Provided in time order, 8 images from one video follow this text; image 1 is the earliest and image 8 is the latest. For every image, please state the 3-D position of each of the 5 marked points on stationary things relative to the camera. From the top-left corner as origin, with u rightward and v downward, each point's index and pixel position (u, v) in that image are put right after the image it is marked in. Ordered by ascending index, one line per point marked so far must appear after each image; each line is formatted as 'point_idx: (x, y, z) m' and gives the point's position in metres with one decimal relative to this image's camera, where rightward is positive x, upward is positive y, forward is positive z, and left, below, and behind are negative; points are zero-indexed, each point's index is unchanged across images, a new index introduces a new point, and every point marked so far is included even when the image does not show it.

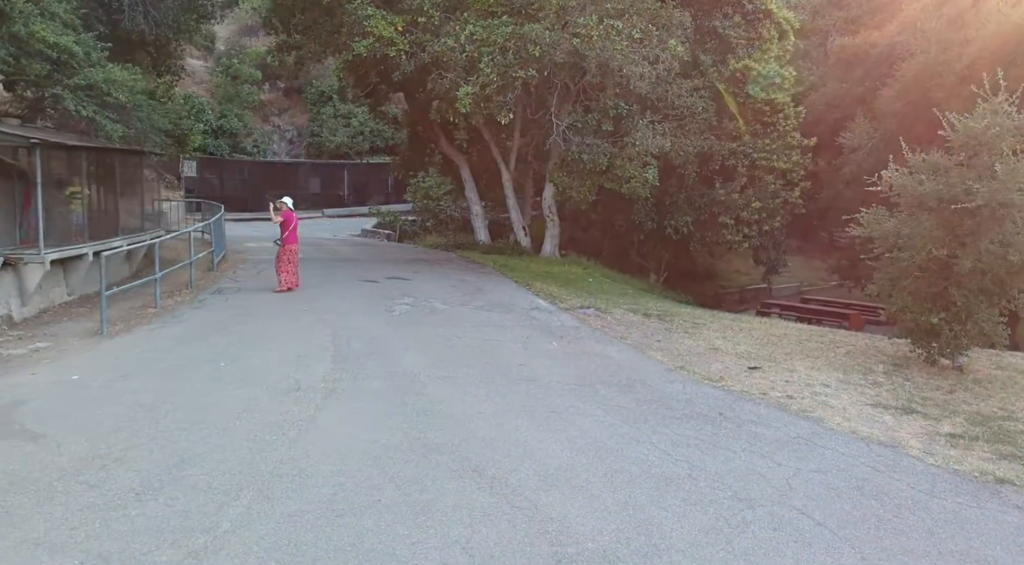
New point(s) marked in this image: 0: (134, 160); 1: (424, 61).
0: (-7.5, +2.4, +15.3) m
1: (-2.0, +5.0, +18.4) m
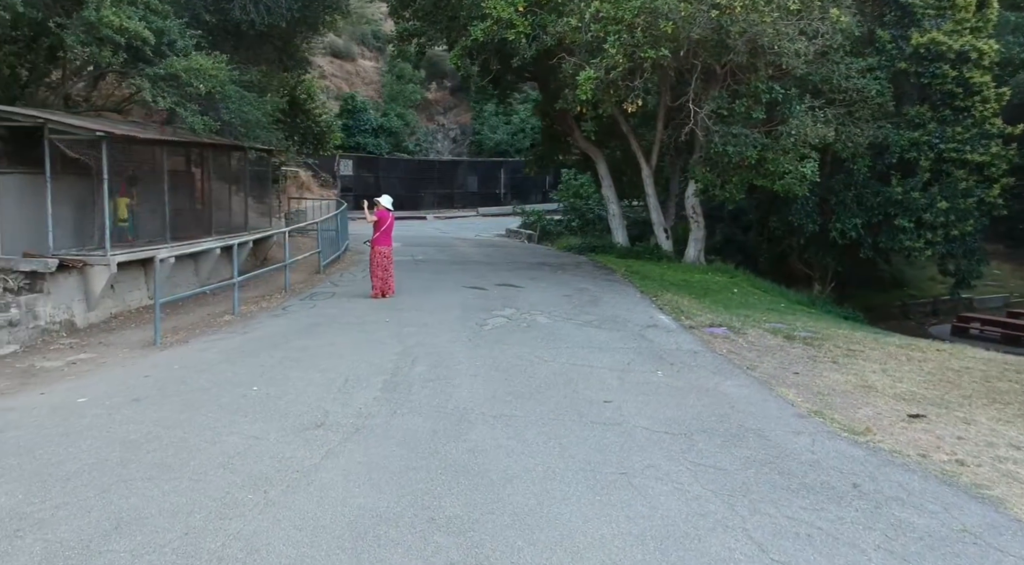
0: (-5.4, +2.3, +14.9) m
1: (+0.7, +4.9, +16.8) m
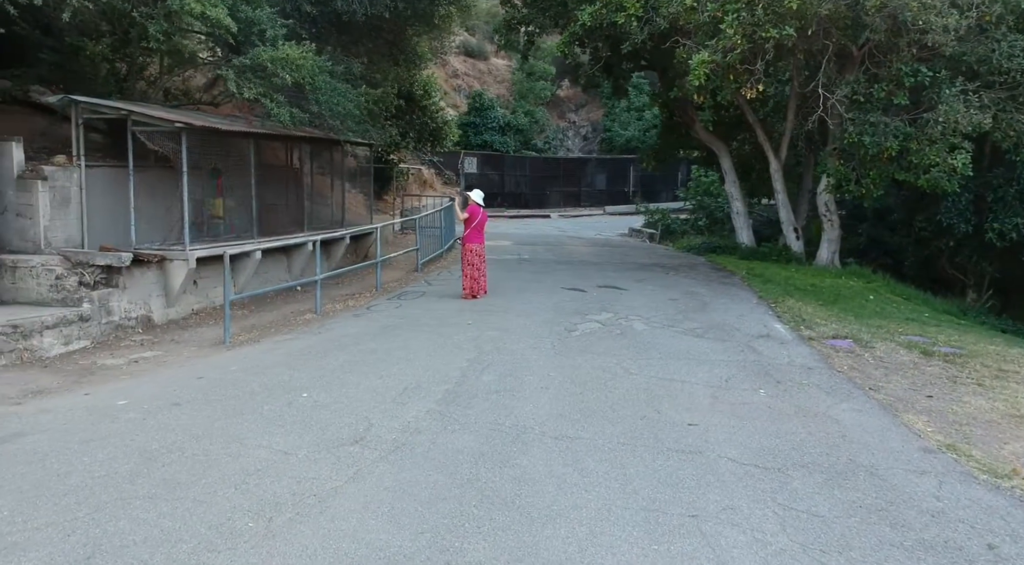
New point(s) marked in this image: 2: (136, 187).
0: (-3.5, +2.4, +14.7) m
1: (+2.8, +4.8, +15.6) m
2: (-5.0, +1.3, +10.8) m
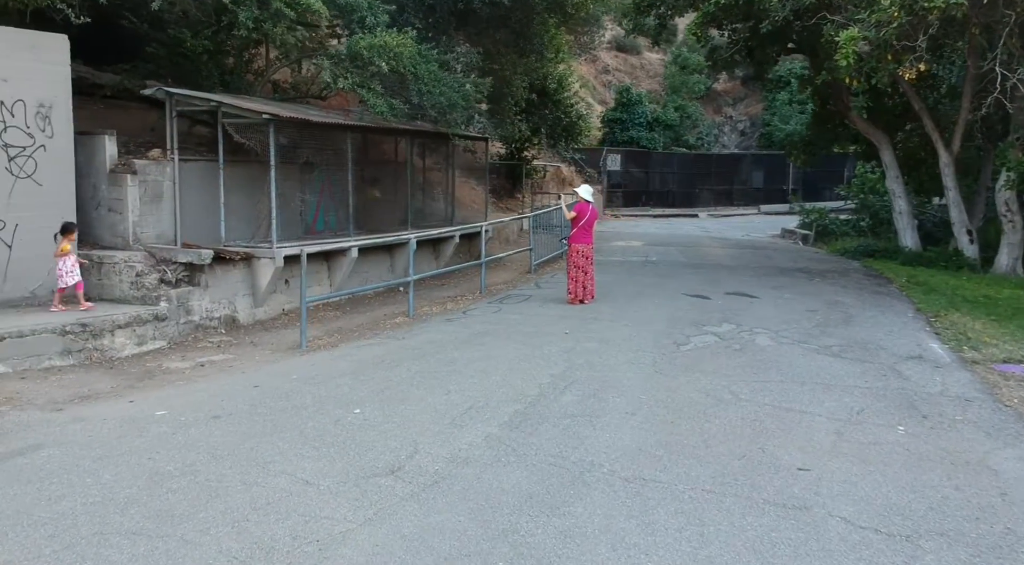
0: (-1.5, +2.4, +14.2) m
1: (+4.9, +4.7, +13.9) m
2: (-3.7, +1.3, +10.6) m
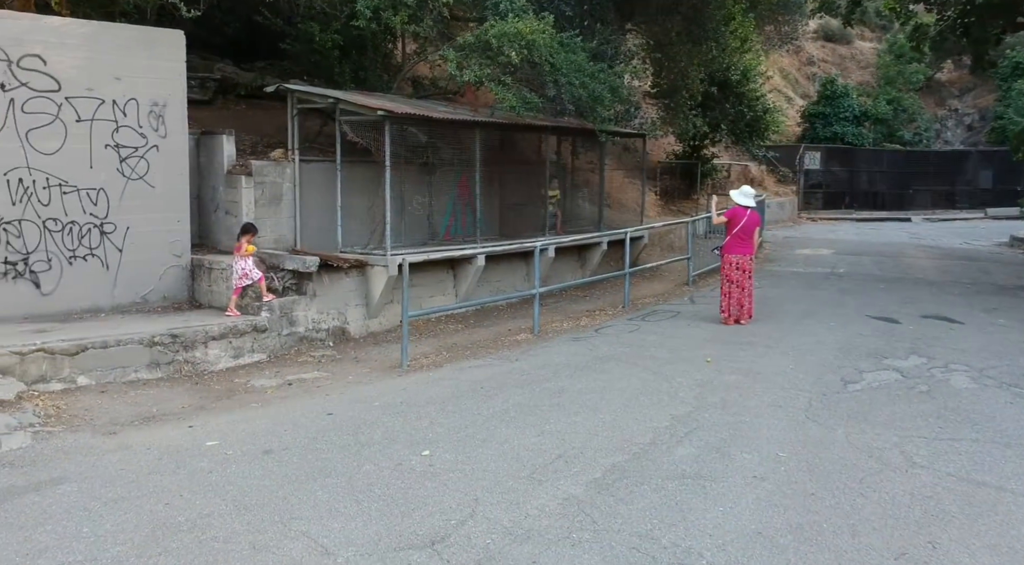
0: (+0.9, +2.2, +13.1) m
1: (+7.2, +4.4, +11.3) m
2: (-2.0, +1.2, +10.2) m
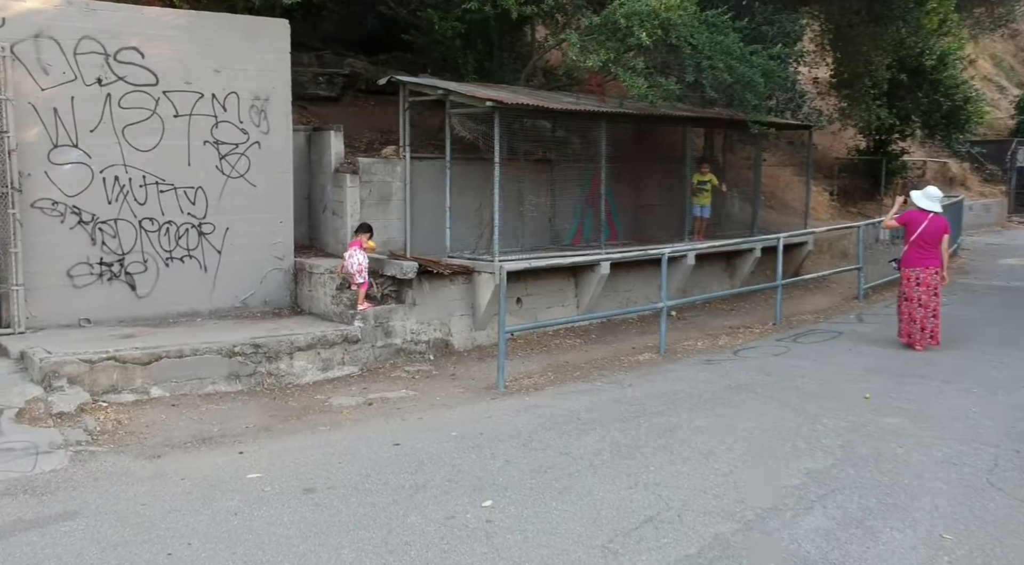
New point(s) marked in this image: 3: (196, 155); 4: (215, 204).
0: (+3.0, +2.1, +11.7) m
1: (+8.8, +4.0, +8.7) m
2: (-0.6, +1.1, +9.4) m
3: (-3.0, +1.2, +7.9) m
4: (-2.9, +0.8, +8.1) m
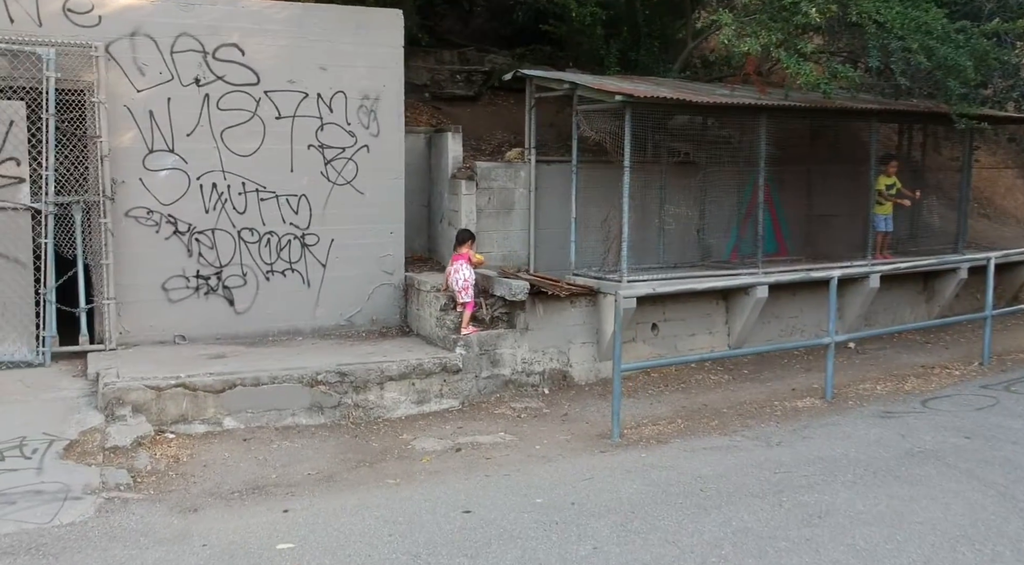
0: (+4.8, +1.8, +9.8) m
1: (+9.8, +3.6, +5.5) m
2: (+0.8, +0.9, +8.3) m
3: (-1.9, +1.1, +7.4) m
4: (-1.8, +0.6, +7.5) m
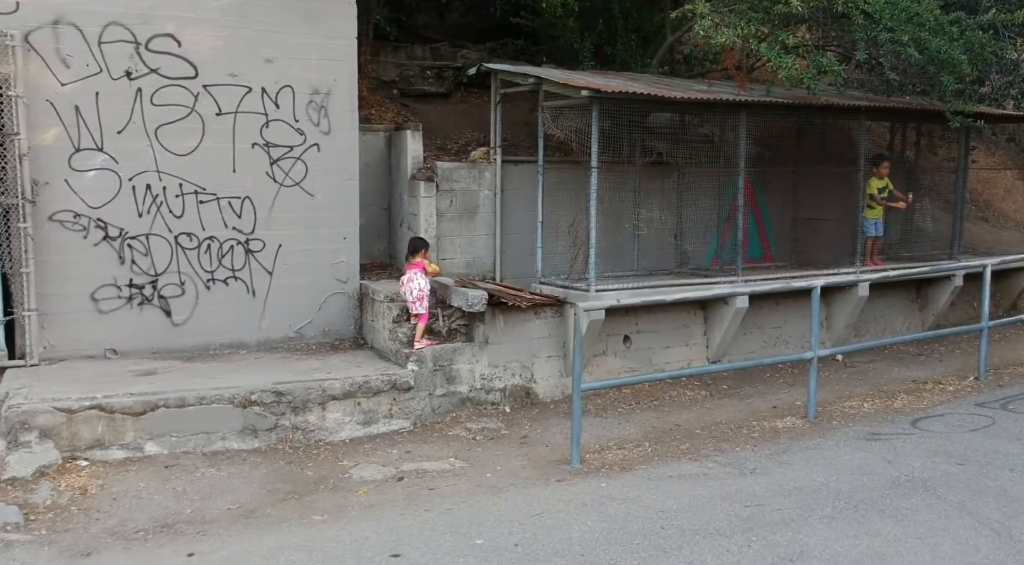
0: (+4.5, +1.7, +9.2) m
1: (+9.5, +3.5, +5.0) m
2: (+0.5, +0.8, +7.8) m
3: (-2.2, +1.0, +6.8) m
4: (-2.1, +0.6, +7.0) m
